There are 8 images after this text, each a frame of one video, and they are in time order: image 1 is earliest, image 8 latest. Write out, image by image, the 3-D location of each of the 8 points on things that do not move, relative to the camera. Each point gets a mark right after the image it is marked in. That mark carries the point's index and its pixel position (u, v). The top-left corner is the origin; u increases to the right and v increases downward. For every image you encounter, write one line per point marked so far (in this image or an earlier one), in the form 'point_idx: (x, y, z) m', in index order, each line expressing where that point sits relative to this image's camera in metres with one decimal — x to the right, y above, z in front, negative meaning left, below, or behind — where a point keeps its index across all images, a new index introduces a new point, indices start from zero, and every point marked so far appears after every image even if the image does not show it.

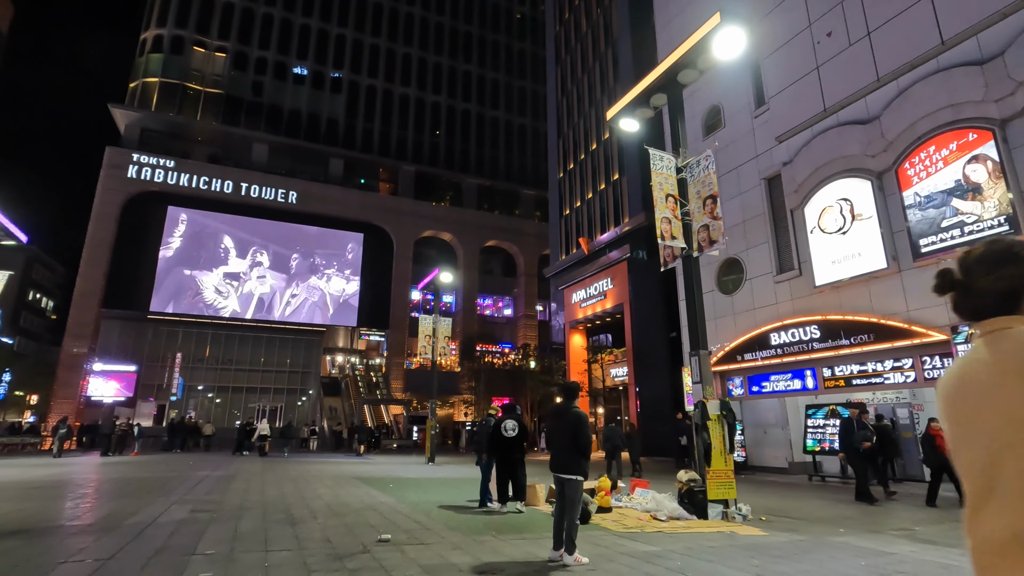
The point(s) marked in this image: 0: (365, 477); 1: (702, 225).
0: (-3.6, -4.9, +13.8) m
1: (+3.4, +1.1, +9.5) m
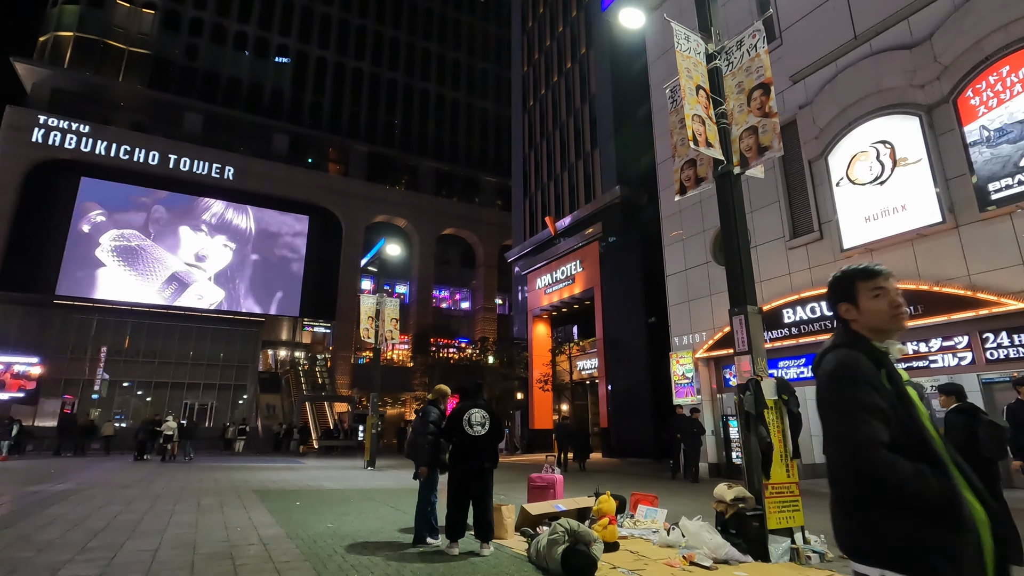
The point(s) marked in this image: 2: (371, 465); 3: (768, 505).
0: (-4.5, -4.0, +10.3) m
1: (+2.9, +2.0, +6.6) m
2: (-5.0, -6.3, +19.0) m
3: (+2.7, -2.3, +5.5) m
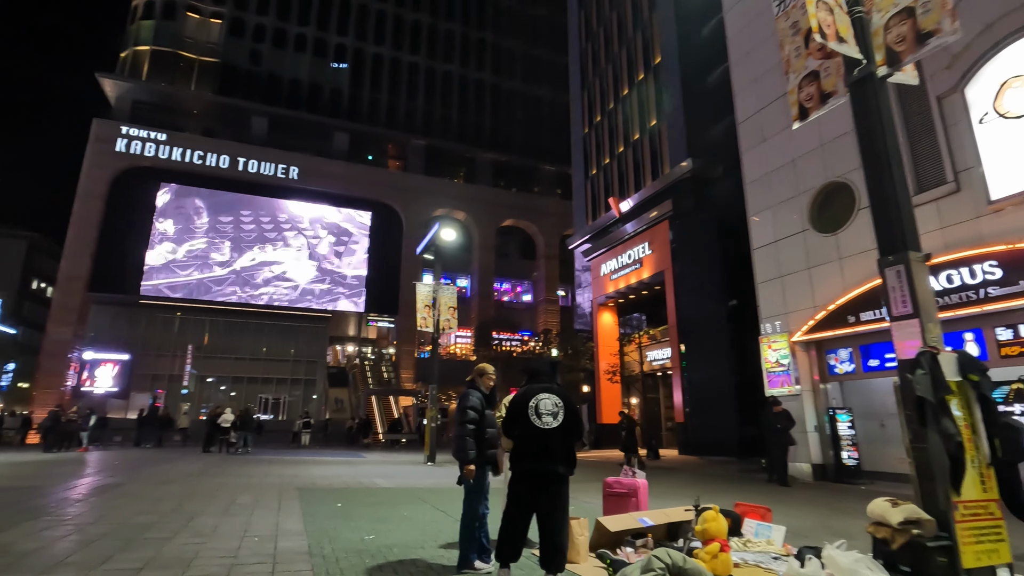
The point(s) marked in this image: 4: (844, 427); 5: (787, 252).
0: (-3.3, -3.6, +9.4) m
1: (+3.5, +2.5, +4.8) m
2: (-2.8, -5.9, +18.1) m
3: (+3.2, -1.8, +3.8) m
4: (+7.5, -3.1, +12.1) m
5: (+6.9, +0.9, +13.3) m
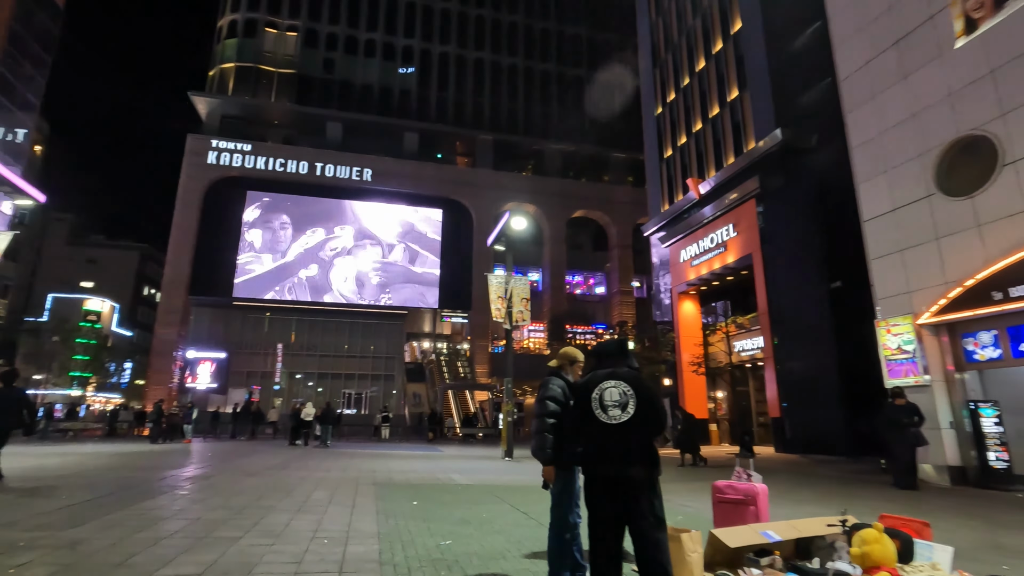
0: (-1.9, -3.4, +9.1) m
1: (+4.0, +2.8, +3.6) m
2: (-0.1, -5.6, +17.6) m
3: (+3.8, -1.4, +2.7) m
4: (+9.2, -2.6, +10.3) m
5: (+8.6, +1.4, +11.5) m
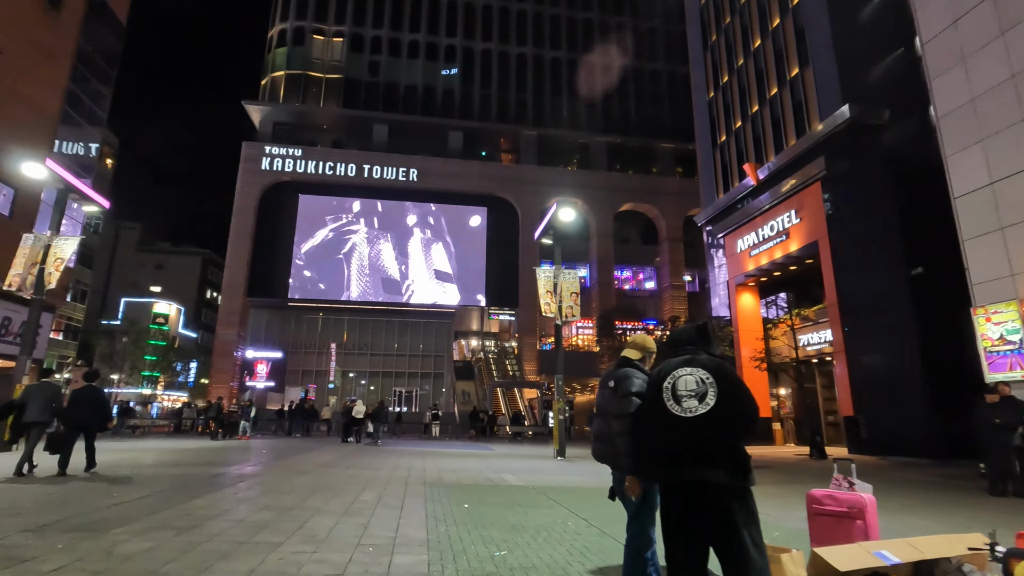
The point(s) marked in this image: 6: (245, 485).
0: (-1.0, -3.3, +8.7) m
1: (+4.3, +3.1, +2.7) m
2: (+1.5, -5.4, +17.1) m
3: (+4.1, -1.2, +1.8) m
4: (+10.1, -2.3, +8.9) m
5: (+9.5, +1.8, +10.2) m
6: (-4.5, -3.3, +8.9) m
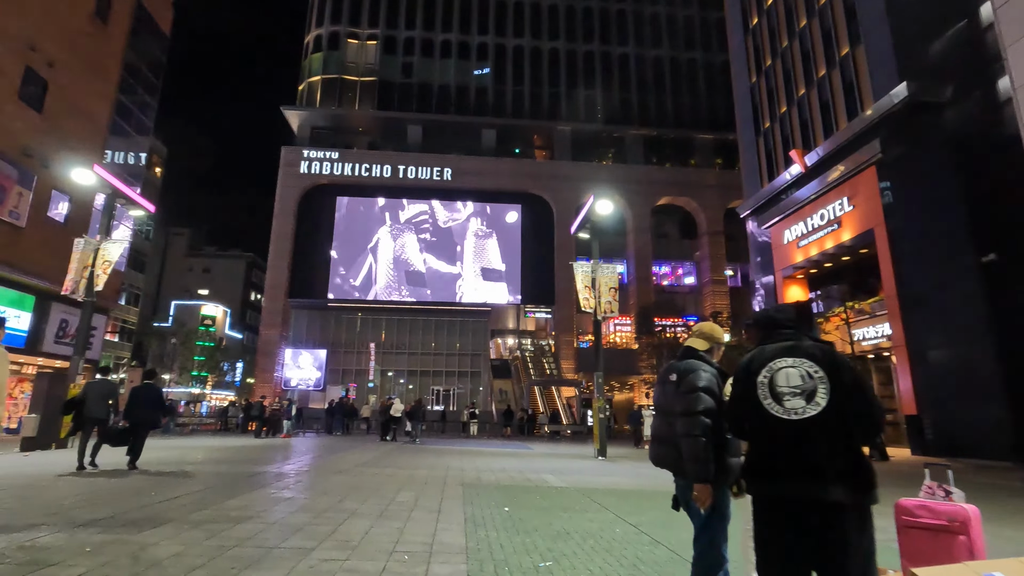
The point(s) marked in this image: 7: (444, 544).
0: (-0.4, -3.2, +8.4) m
1: (+4.5, +3.2, +2.0) m
2: (+2.8, -5.2, +16.6) m
3: (+4.2, -1.1, +1.2) m
4: (+10.7, -2.0, +7.9) m
5: (+10.2, +2.0, +9.2) m
6: (-3.8, -3.2, +8.8) m
7: (-0.6, -2.3, +4.7) m
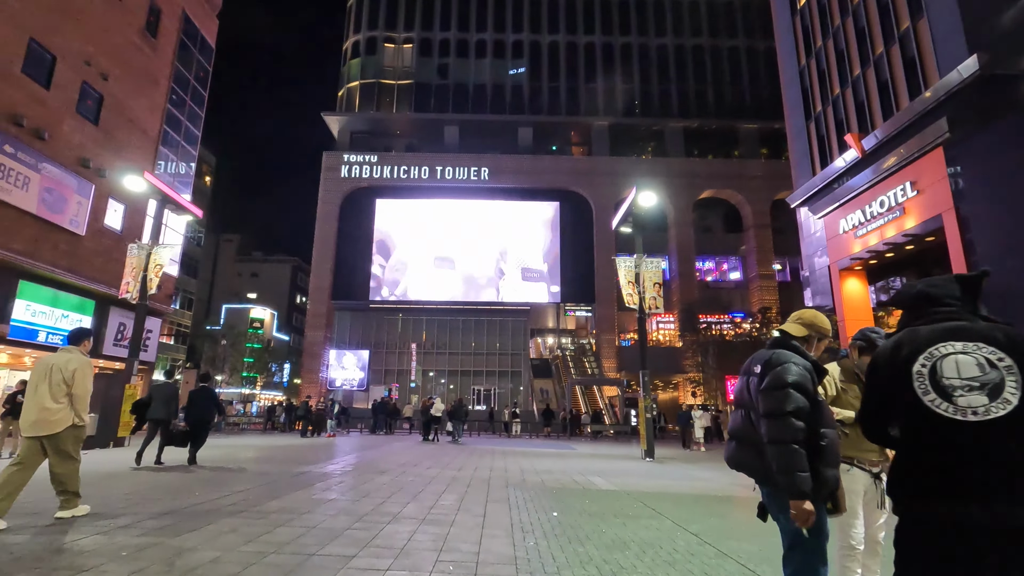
0: (+0.4, -3.1, +8.0) m
1: (+4.6, +3.4, +1.3) m
2: (+4.1, -5.1, +16.0) m
3: (+4.4, -0.9, +0.5) m
4: (+11.4, -1.7, +6.7) m
5: (+10.8, +2.3, +8.1) m
6: (-3.0, -3.2, +8.7) m
7: (-0.2, -2.2, +4.4) m
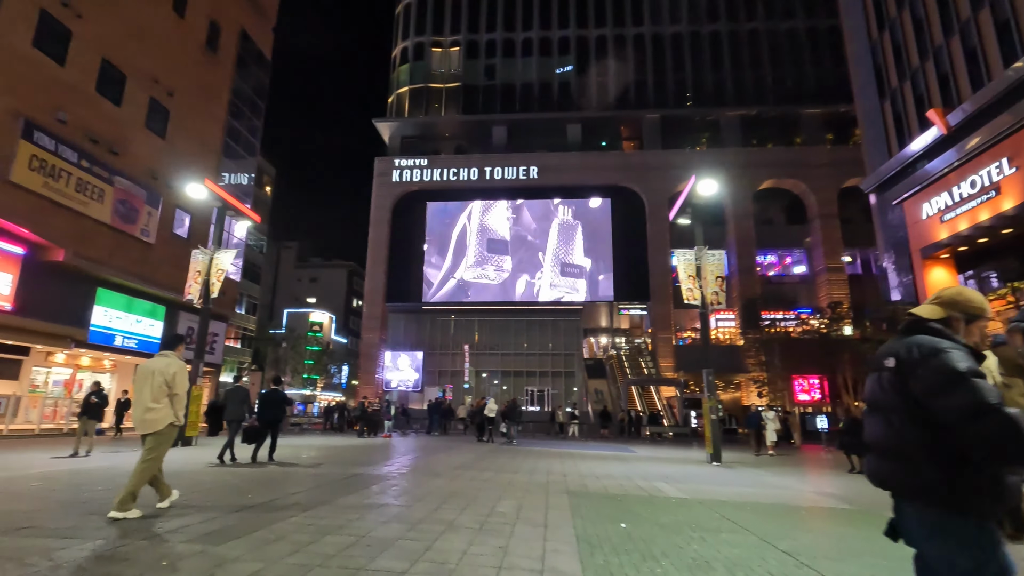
0: (+1.2, -2.9, +7.5) m
1: (+4.7, +3.6, +0.4) m
2: (+5.7, -4.9, +15.0) m
3: (+4.4, -0.7, -0.4) m
4: (+12.0, -1.4, +5.1) m
5: (+11.5, +2.6, +6.6) m
6: (-2.1, -3.1, +8.4) m
7: (+0.3, -2.1, +3.9) m
